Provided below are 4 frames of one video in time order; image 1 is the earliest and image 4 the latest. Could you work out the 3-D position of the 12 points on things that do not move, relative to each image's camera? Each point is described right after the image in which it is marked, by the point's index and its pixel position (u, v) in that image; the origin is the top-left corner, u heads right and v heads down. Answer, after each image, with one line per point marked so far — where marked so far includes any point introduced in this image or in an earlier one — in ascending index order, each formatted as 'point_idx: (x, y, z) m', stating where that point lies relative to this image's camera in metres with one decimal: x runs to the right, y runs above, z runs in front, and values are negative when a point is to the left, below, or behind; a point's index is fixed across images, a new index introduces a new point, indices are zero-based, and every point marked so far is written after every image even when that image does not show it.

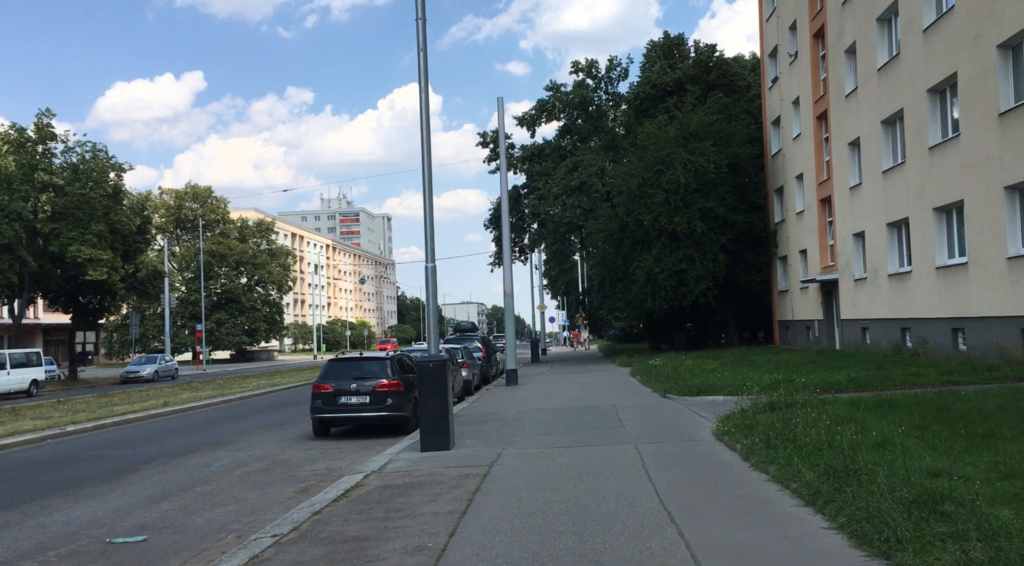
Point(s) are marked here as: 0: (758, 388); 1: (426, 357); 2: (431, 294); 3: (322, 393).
0: (+4.3, -1.9, +15.3) m
1: (-1.1, -1.0, +11.7) m
2: (-1.2, -0.1, +12.3) m
3: (-3.2, -1.9, +14.7) m
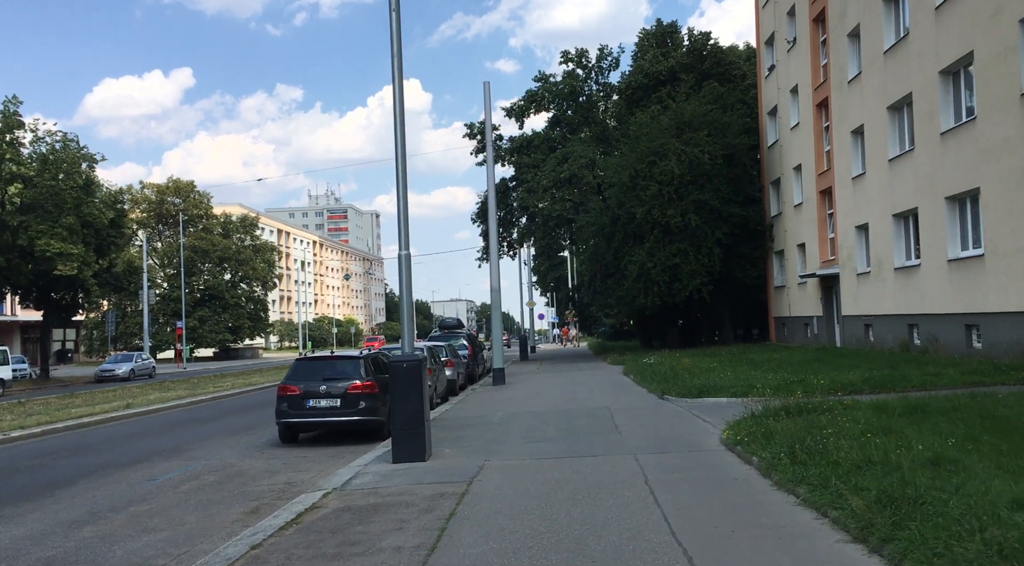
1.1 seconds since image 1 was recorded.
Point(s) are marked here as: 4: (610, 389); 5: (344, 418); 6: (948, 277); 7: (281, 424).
0: (+4.1, -1.7, +14.1) m
1: (-1.3, -0.9, +10.4) m
2: (-1.4, 0.0, +11.0) m
3: (-3.4, -1.7, +13.4) m
4: (+2.1, -2.3, +18.7) m
5: (-2.6, -2.0, +13.3) m
6: (+9.7, +0.1, +19.6) m
7: (-3.5, -2.2, +13.4) m
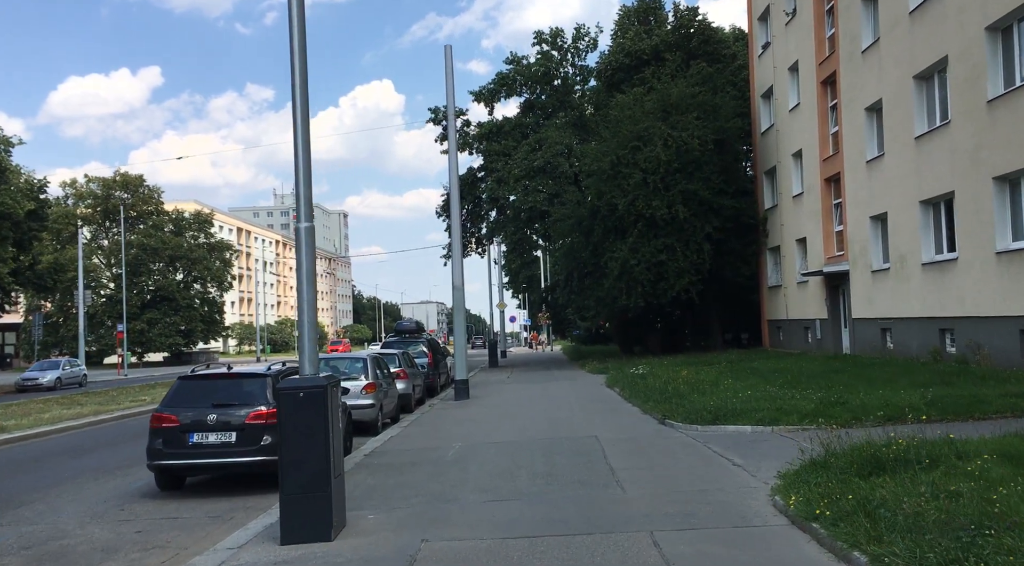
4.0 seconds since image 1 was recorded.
0: (+3.6, -1.6, +10.8) m
1: (-1.7, -0.8, +6.9) m
2: (-1.7, +0.1, +7.5) m
3: (-3.9, -1.6, +9.8) m
4: (+1.5, -2.2, +15.3) m
5: (-3.0, -1.9, +9.7) m
6: (+9.0, +0.2, +16.4) m
7: (-4.0, -2.1, +9.8) m
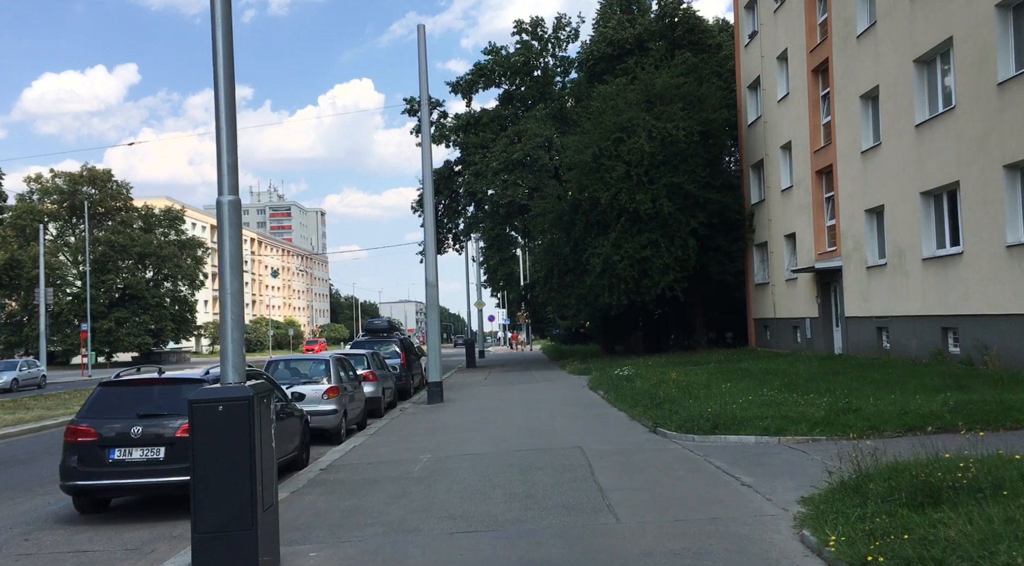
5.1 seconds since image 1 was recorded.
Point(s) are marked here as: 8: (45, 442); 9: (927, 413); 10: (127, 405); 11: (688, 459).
0: (+3.3, -1.6, +9.6) m
1: (-1.9, -0.7, +5.6) m
2: (-1.9, +0.2, +6.2) m
3: (-4.1, -1.6, +8.5) m
4: (+1.1, -2.1, +14.1) m
5: (-3.3, -1.9, +8.4) m
6: (+8.6, +0.3, +15.4) m
7: (-4.3, -2.0, +8.4) m
8: (-8.3, -2.8, +15.6) m
9: (+4.7, -1.5, +9.8) m
10: (-3.8, -1.2, +8.7) m
11: (+1.8, -1.8, +8.9) m
